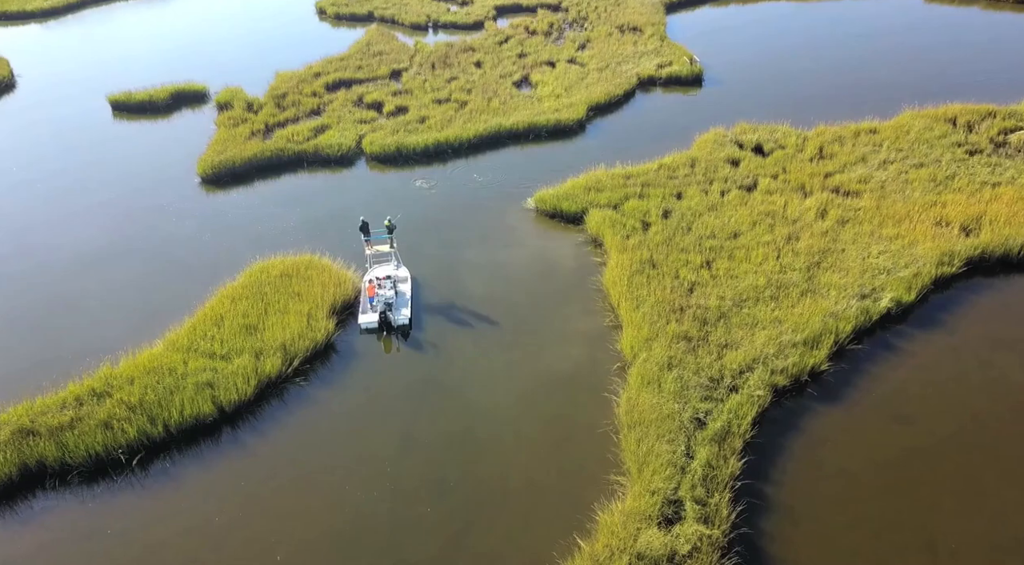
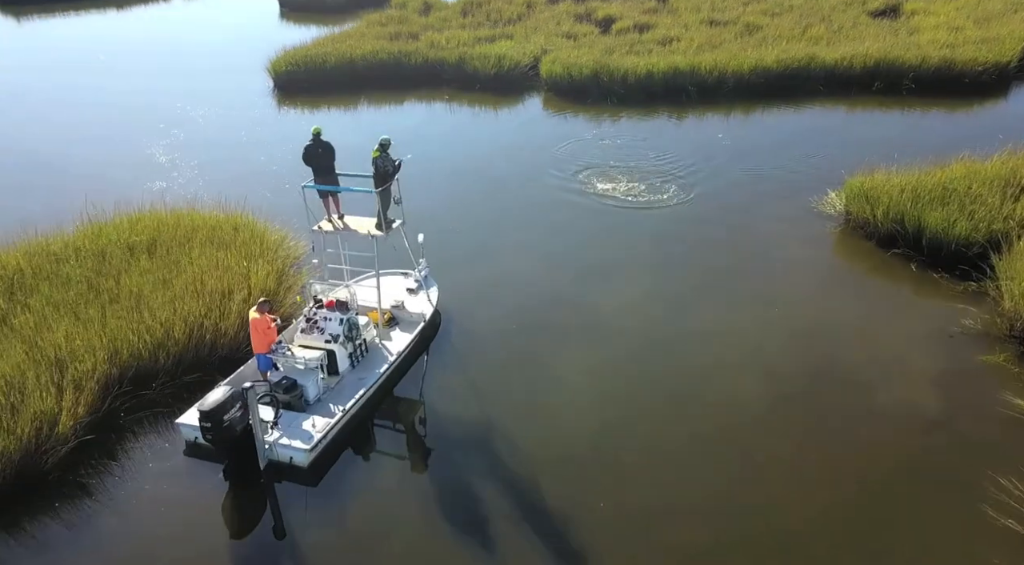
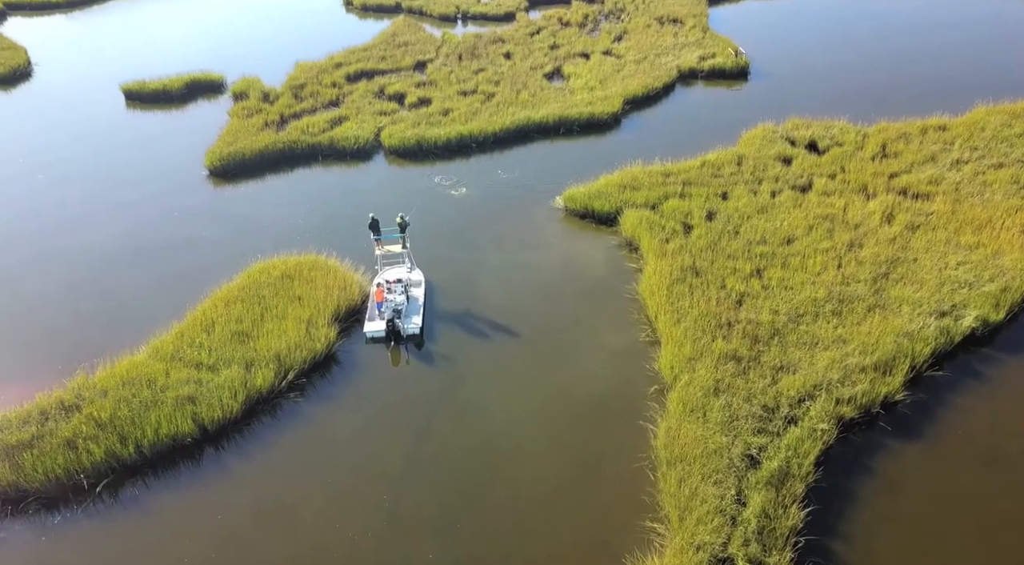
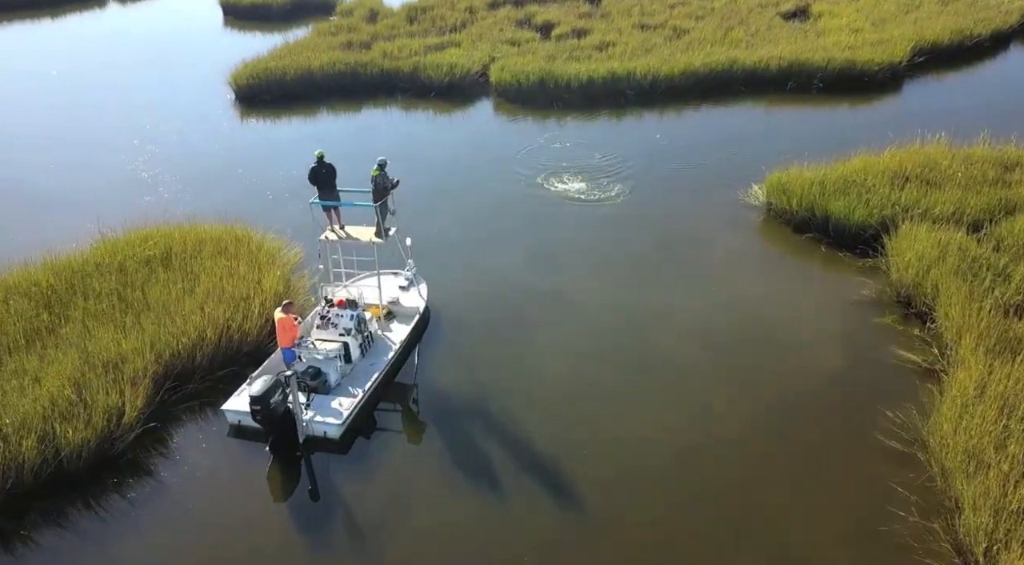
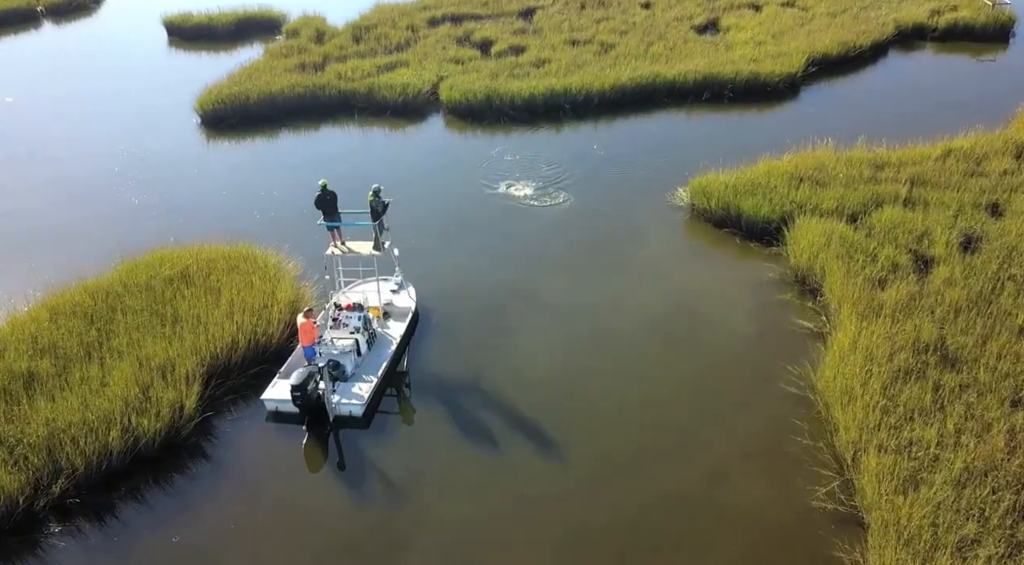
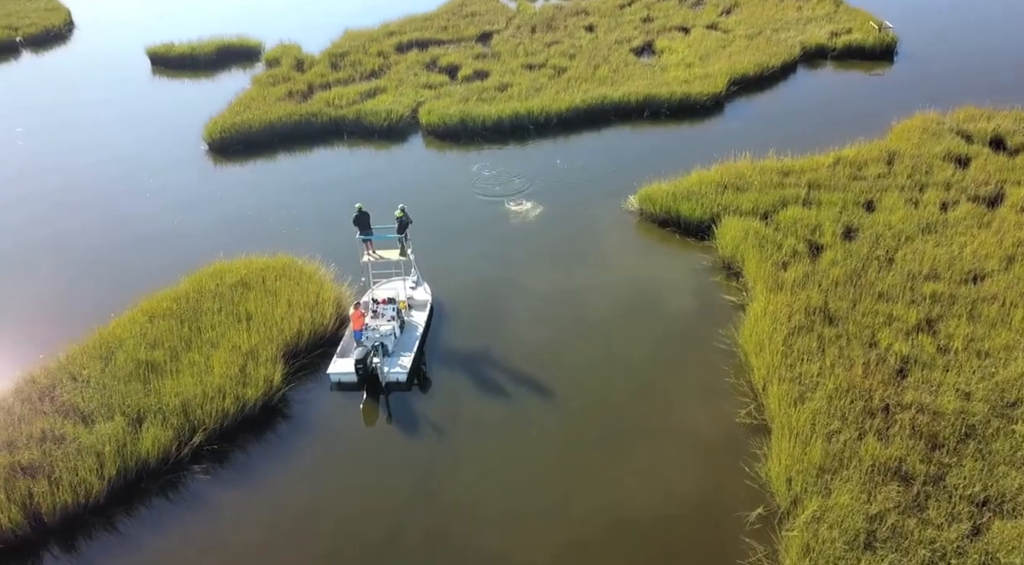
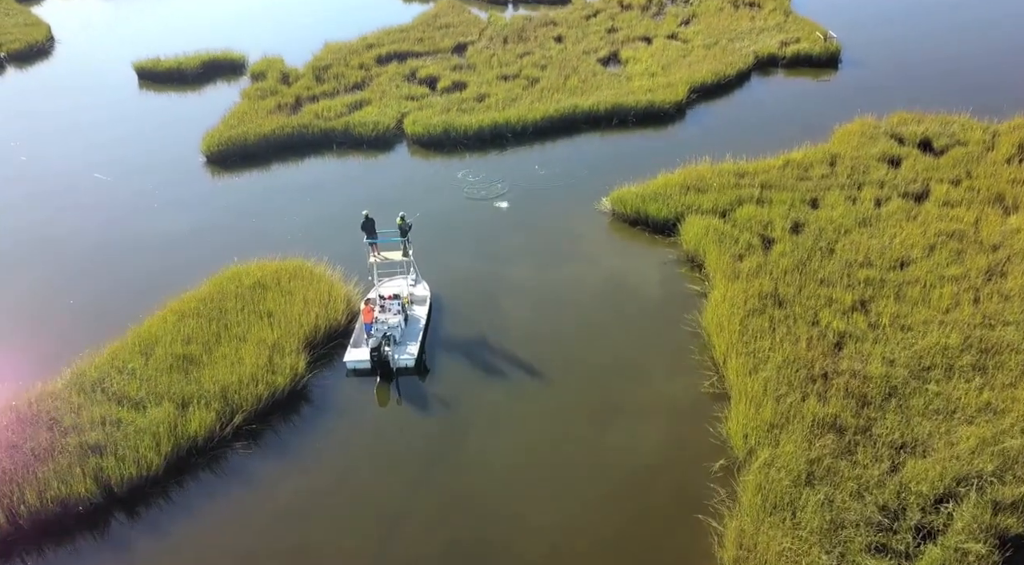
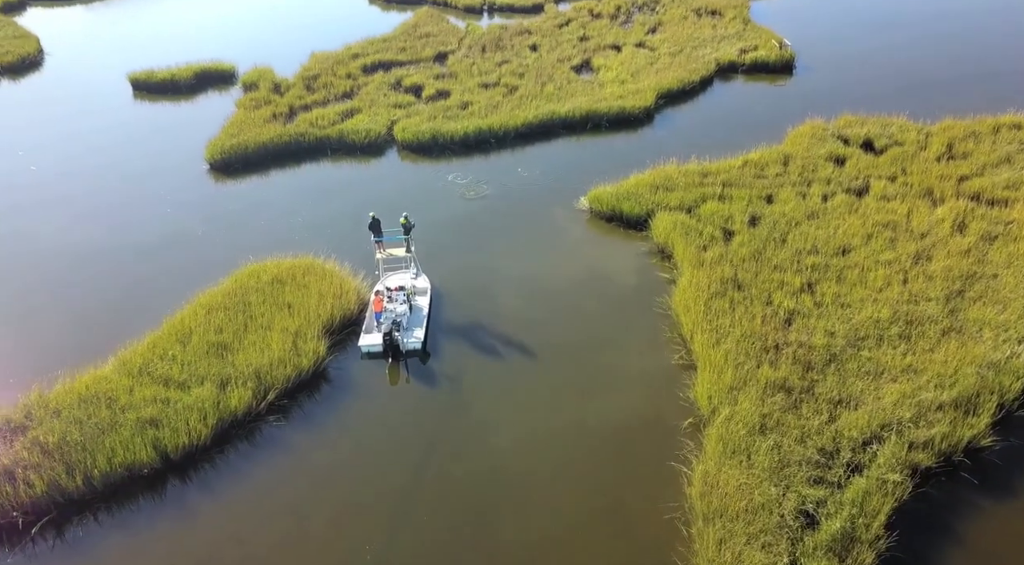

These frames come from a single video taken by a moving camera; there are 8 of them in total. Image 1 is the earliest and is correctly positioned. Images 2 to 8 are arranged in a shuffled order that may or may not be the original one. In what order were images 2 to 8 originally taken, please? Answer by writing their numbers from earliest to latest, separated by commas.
3, 8, 7, 6, 5, 4, 2
